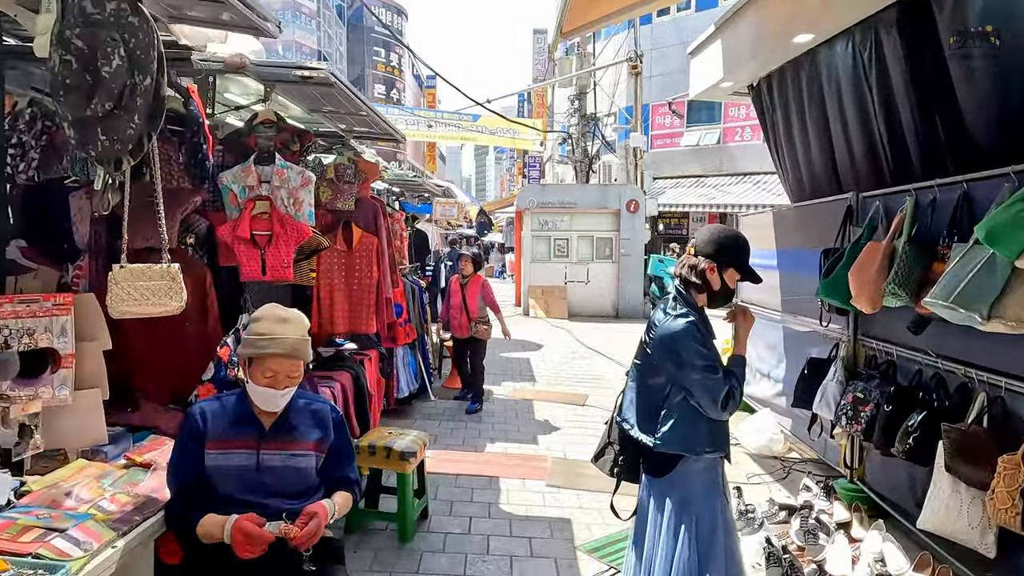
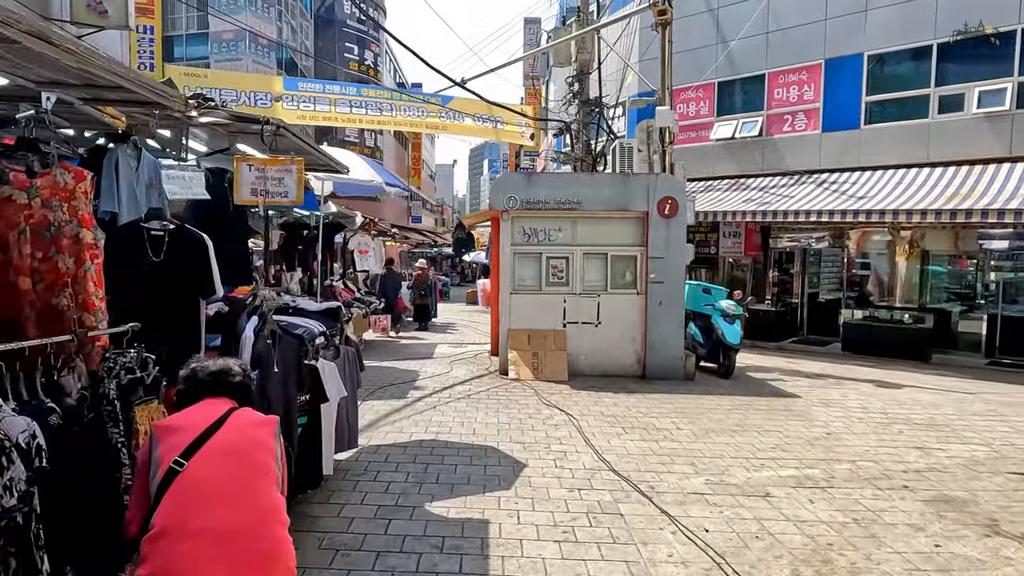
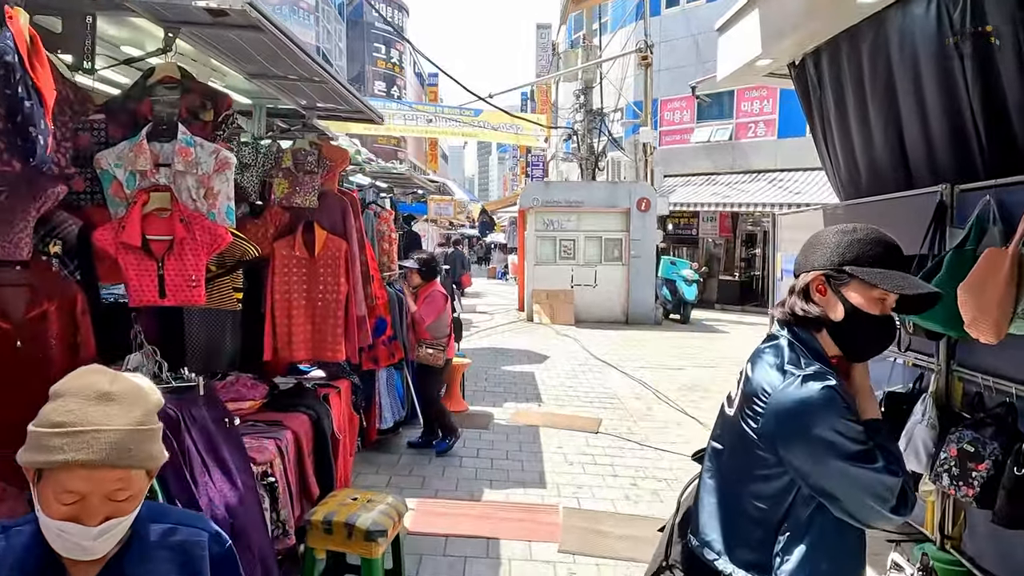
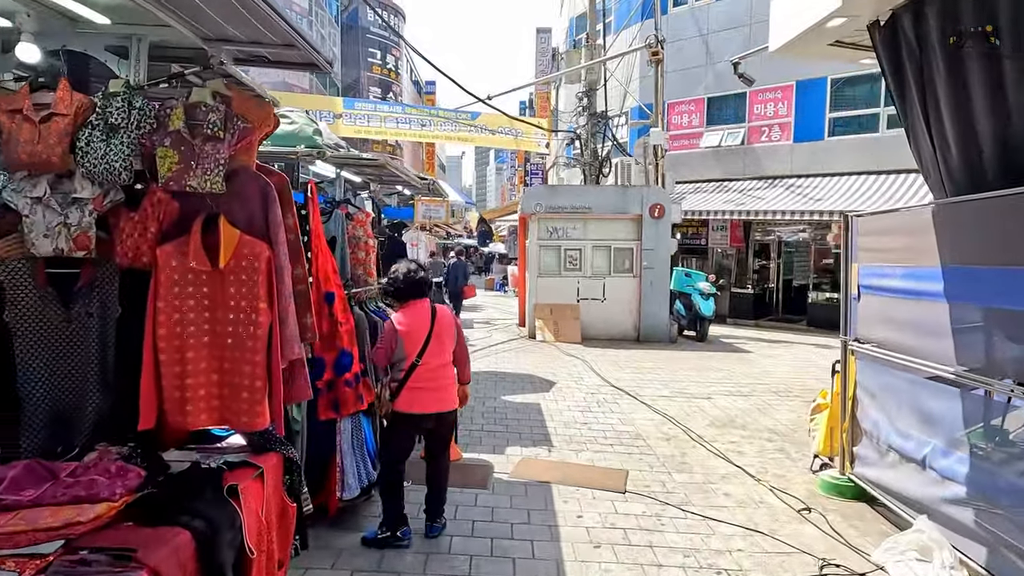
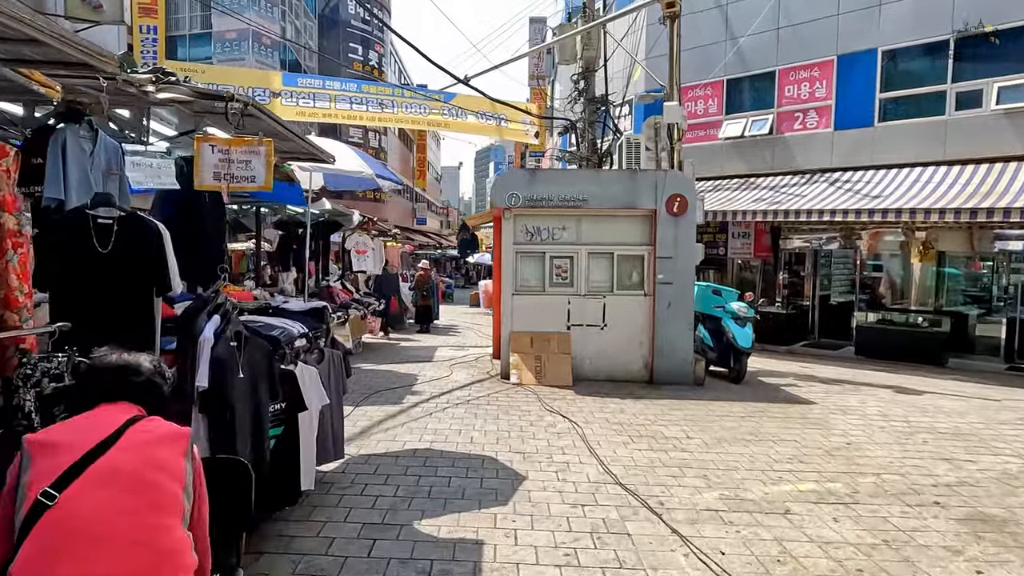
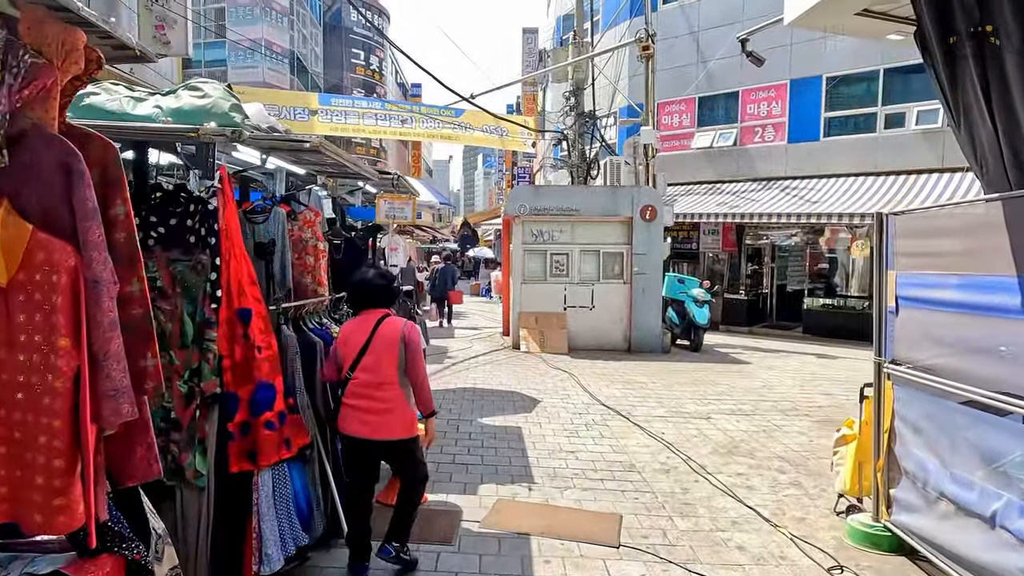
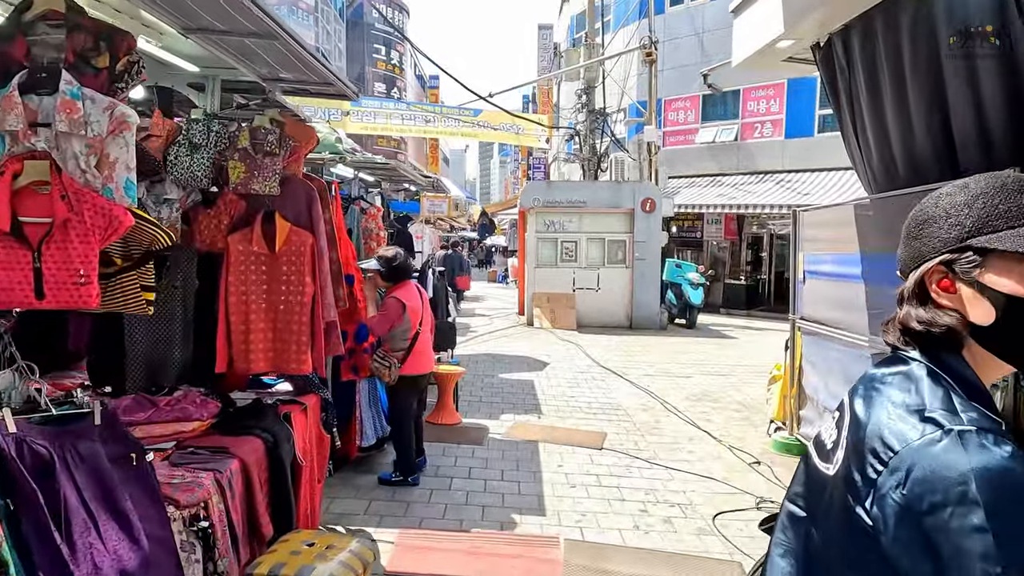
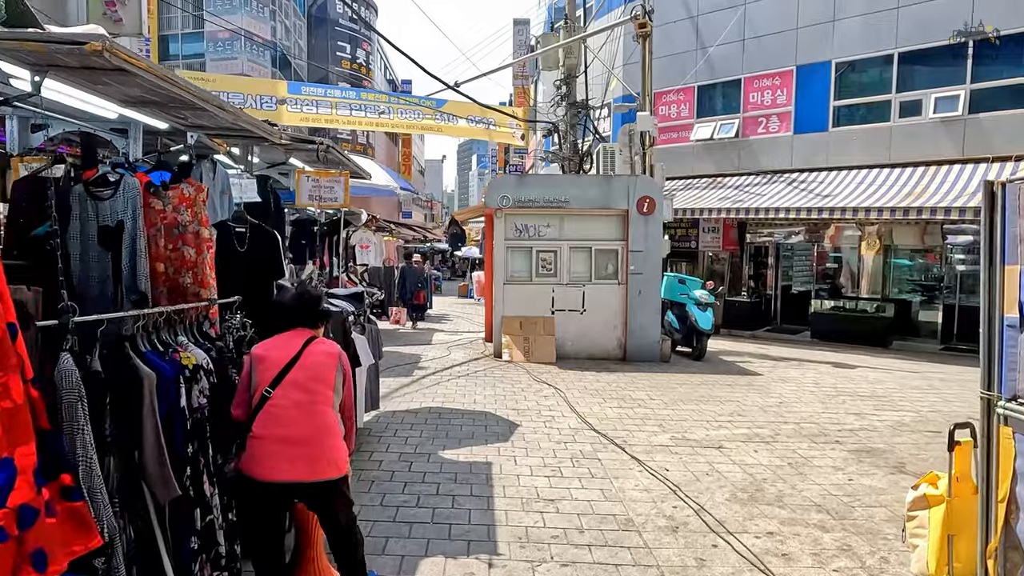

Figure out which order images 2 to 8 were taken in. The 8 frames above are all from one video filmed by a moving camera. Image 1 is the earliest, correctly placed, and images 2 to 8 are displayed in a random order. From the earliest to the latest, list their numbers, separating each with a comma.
3, 7, 4, 6, 8, 2, 5
